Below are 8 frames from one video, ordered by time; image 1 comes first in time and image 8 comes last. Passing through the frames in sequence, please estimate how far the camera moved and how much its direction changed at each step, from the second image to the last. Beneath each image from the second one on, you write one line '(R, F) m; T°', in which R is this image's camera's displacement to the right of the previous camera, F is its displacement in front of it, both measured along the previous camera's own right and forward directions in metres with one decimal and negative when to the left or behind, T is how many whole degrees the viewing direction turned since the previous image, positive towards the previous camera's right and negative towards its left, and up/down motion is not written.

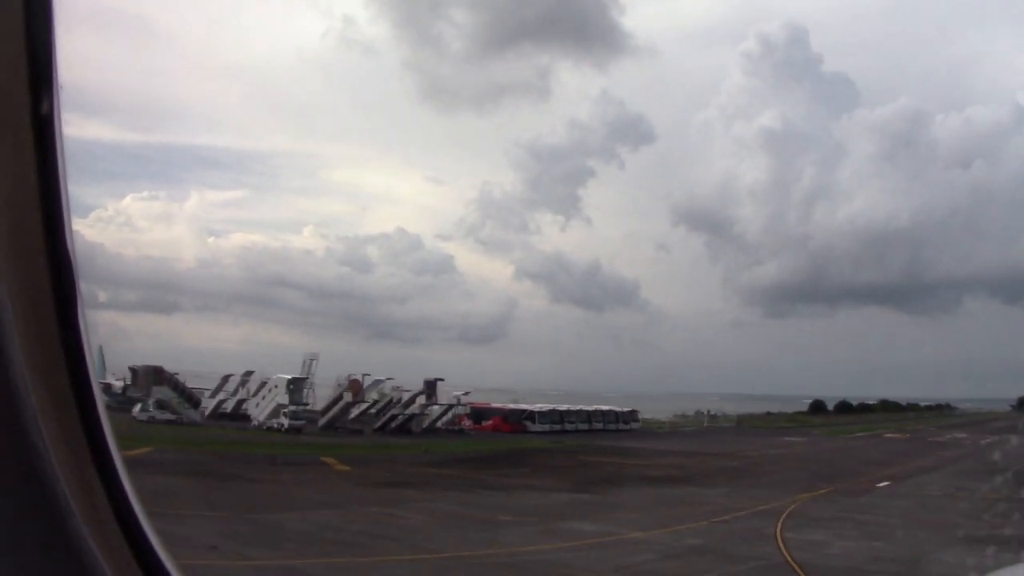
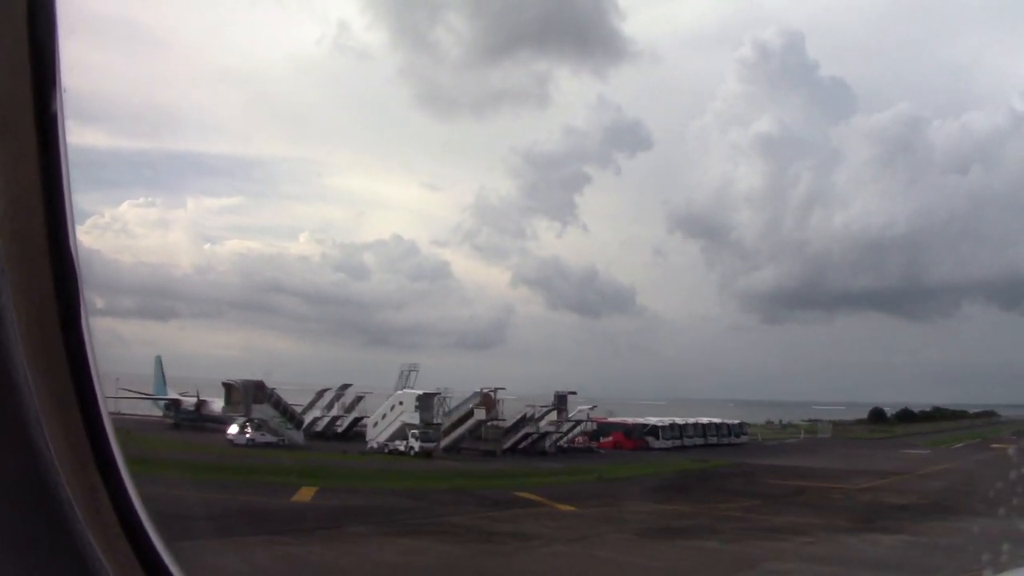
(-3.1, +2.4) m; 0°
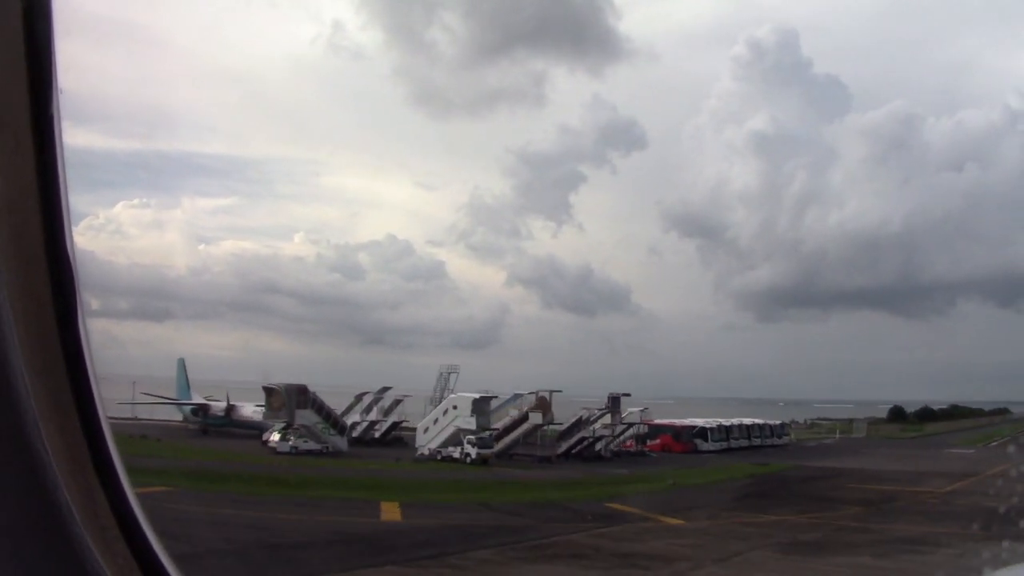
(-1.1, +0.9) m; 0°
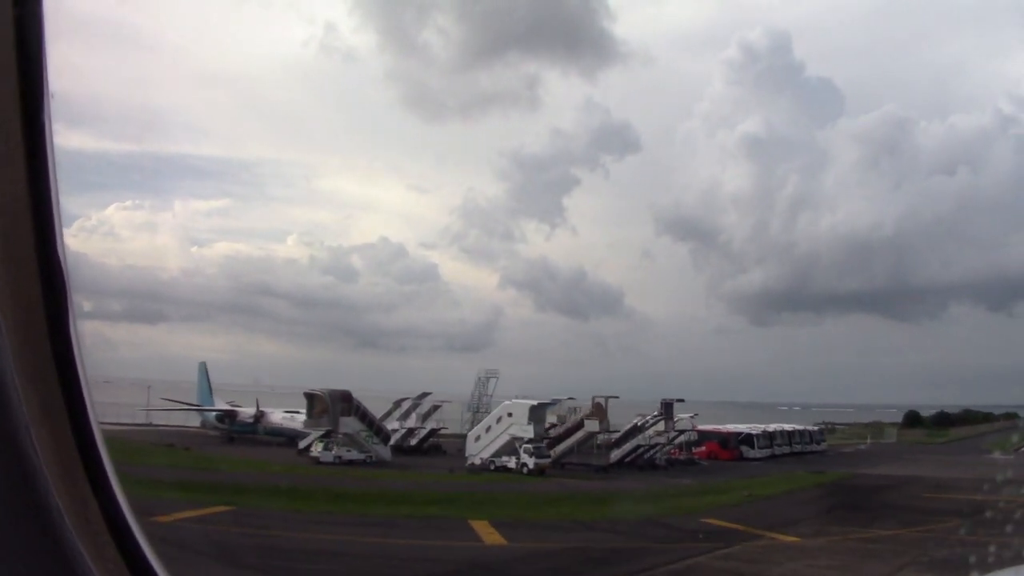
(-1.1, +0.8) m; 0°
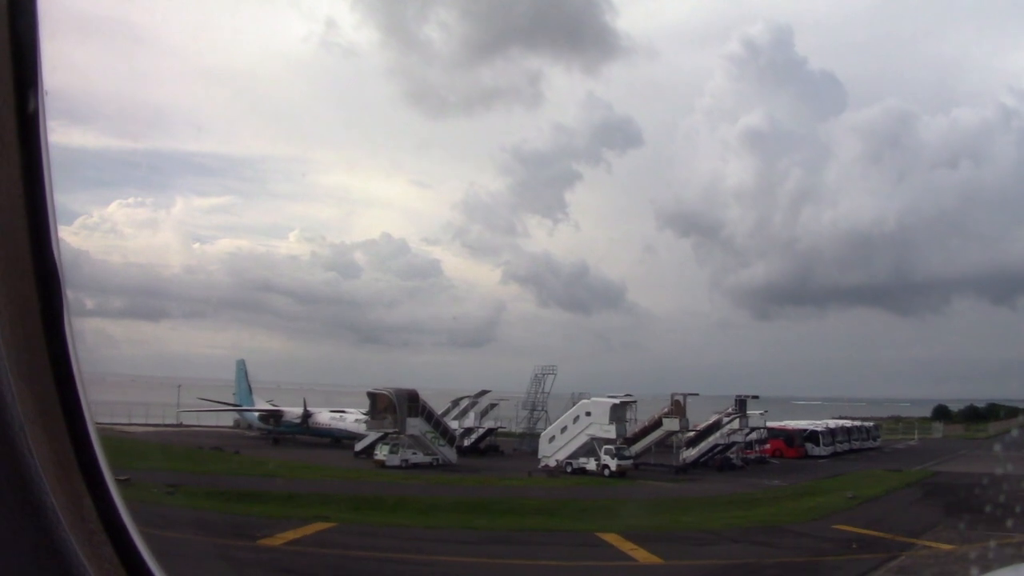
(-1.2, +0.8) m; 0°
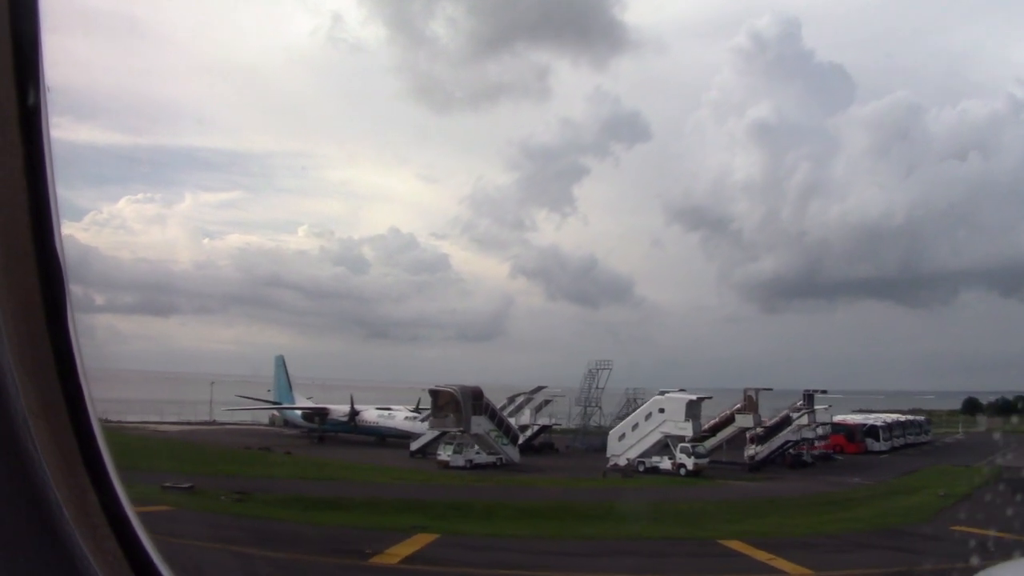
(-0.9, +0.5) m; -1°
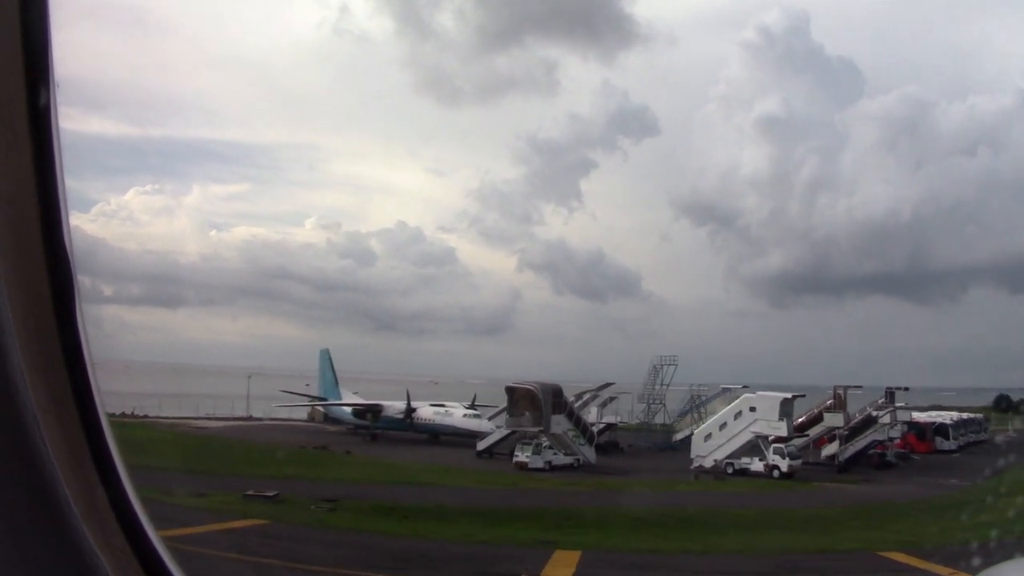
(-1.1, +0.6) m; 0°
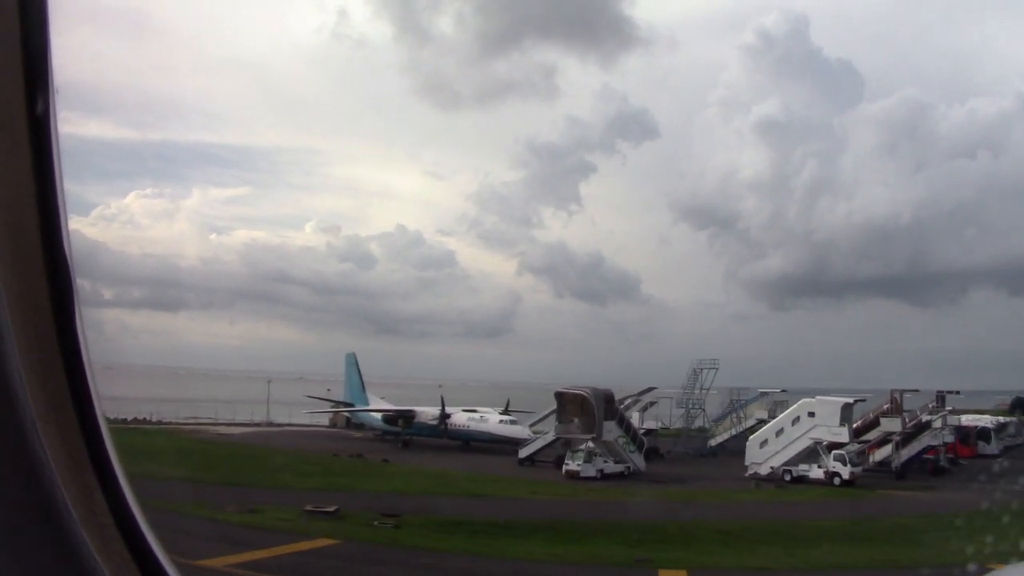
(-0.7, +0.4) m; 0°
